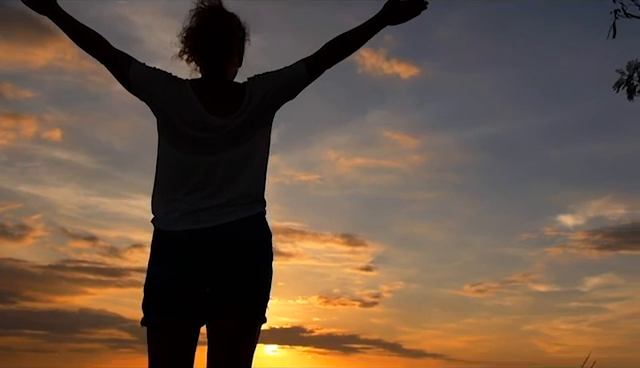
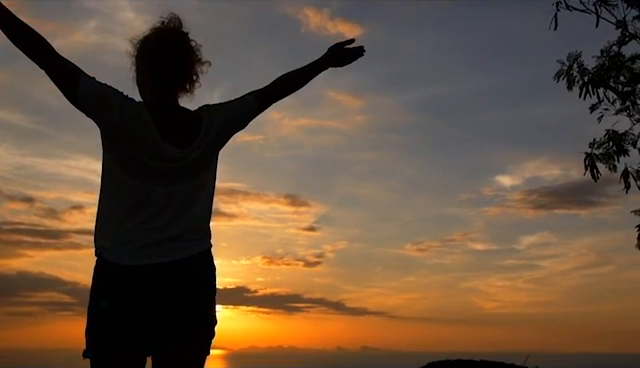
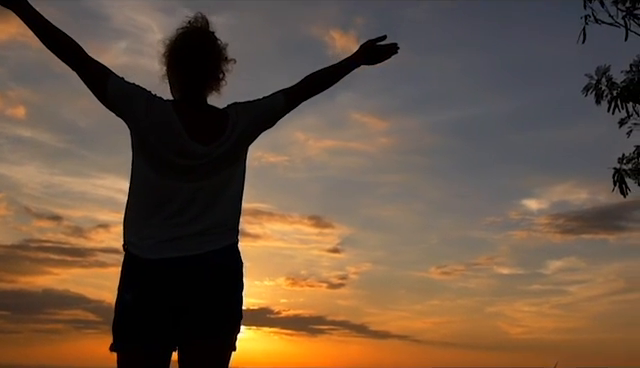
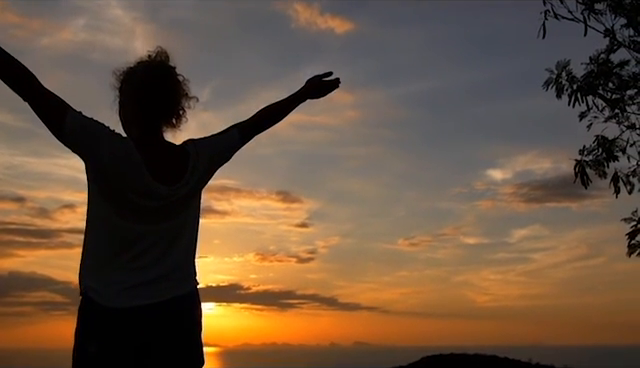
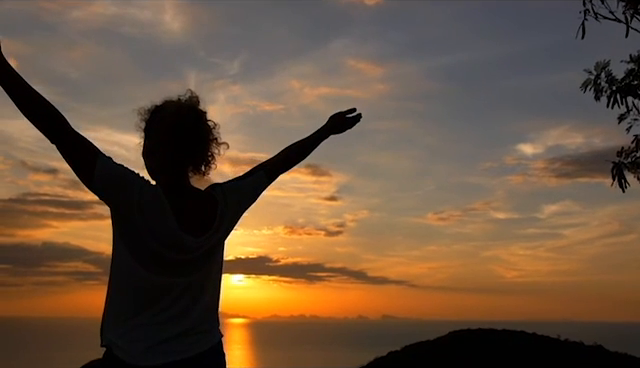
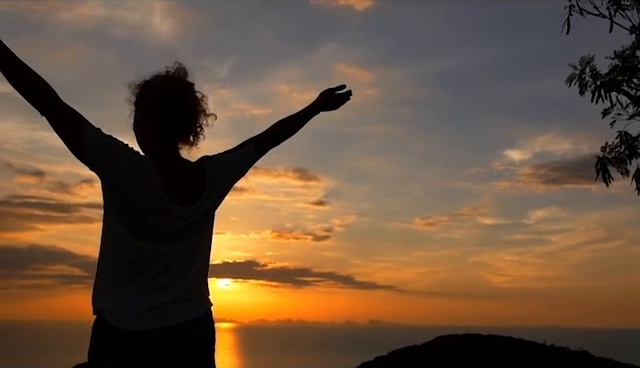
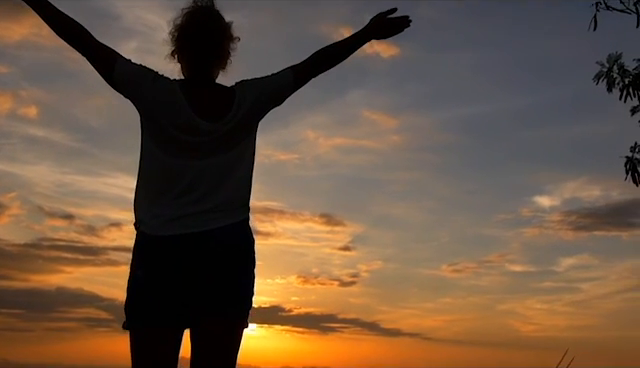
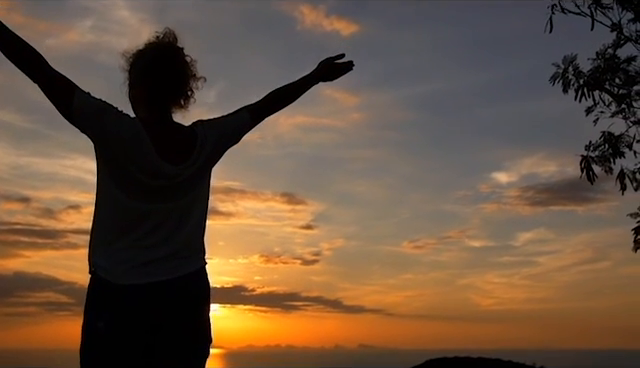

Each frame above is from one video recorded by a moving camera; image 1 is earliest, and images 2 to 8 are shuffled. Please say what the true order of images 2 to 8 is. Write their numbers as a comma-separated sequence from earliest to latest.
7, 3, 2, 8, 4, 6, 5
